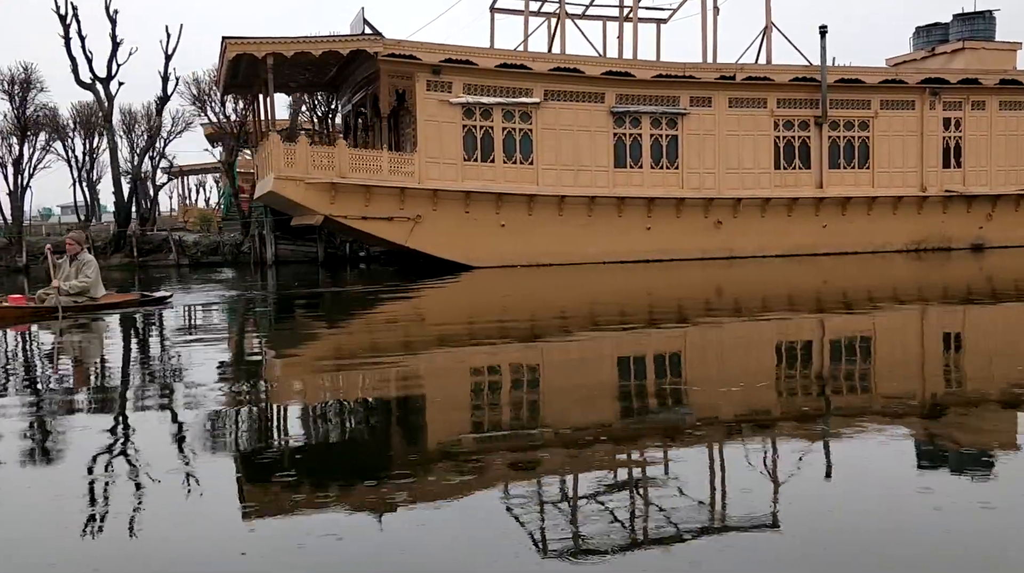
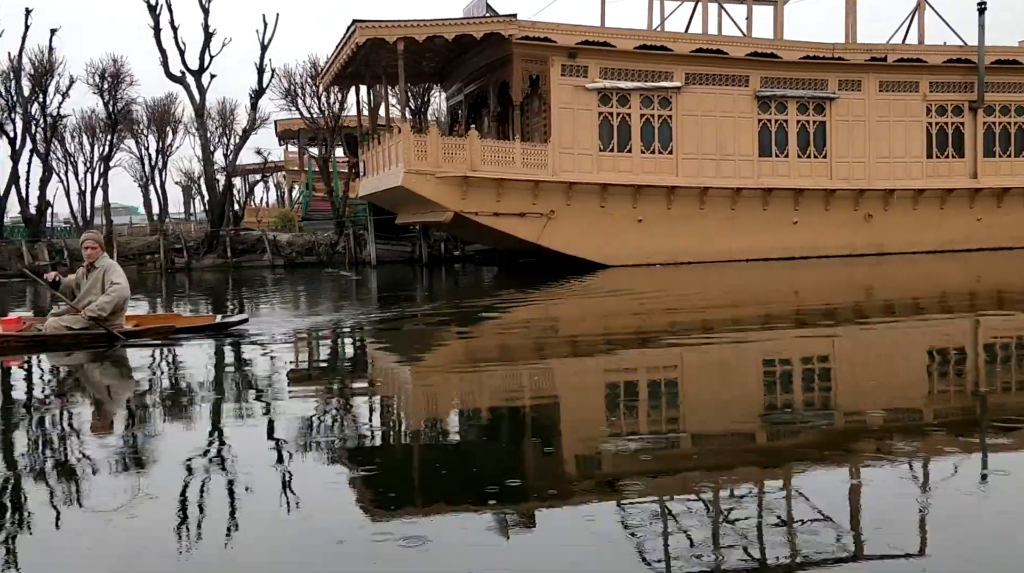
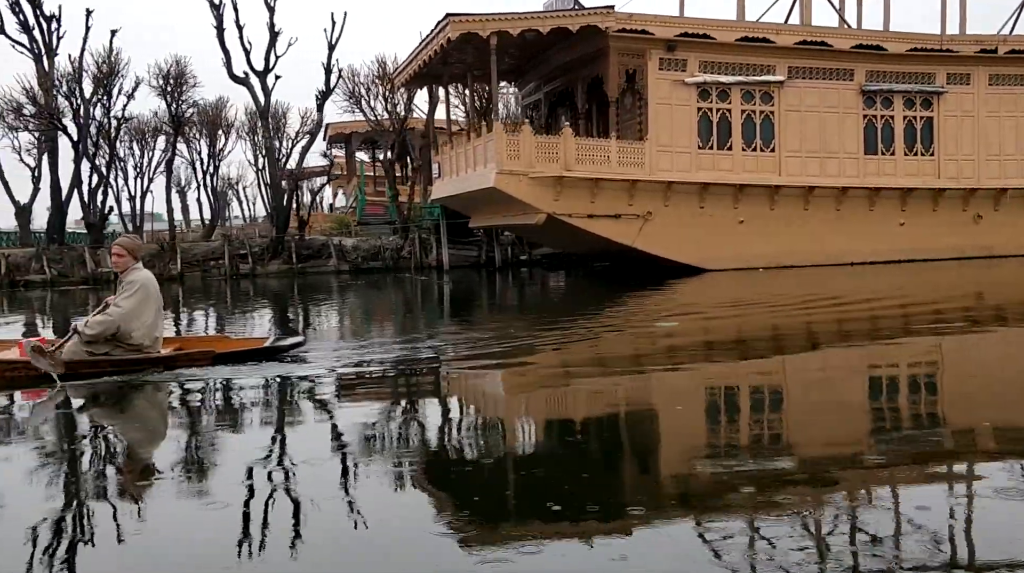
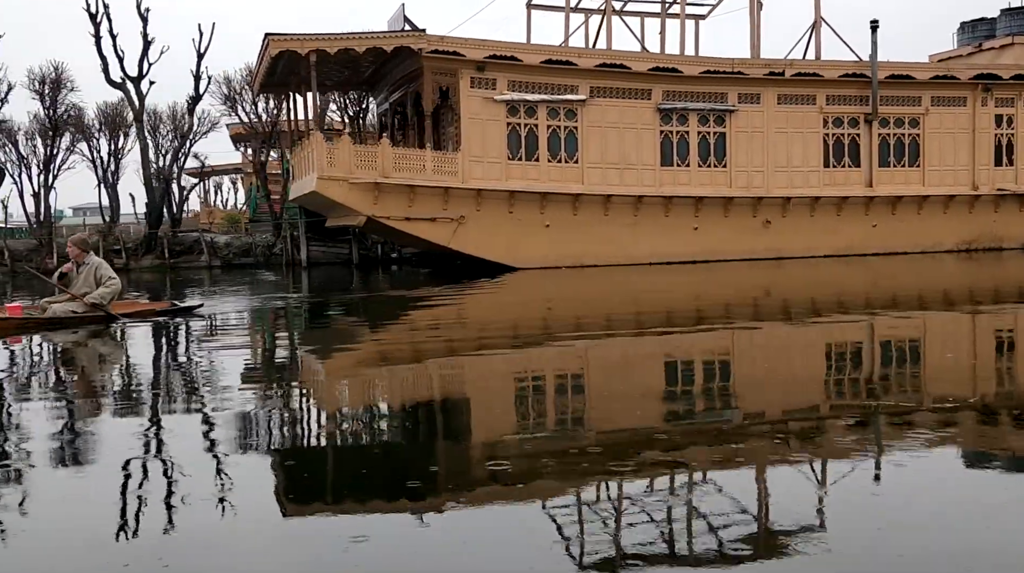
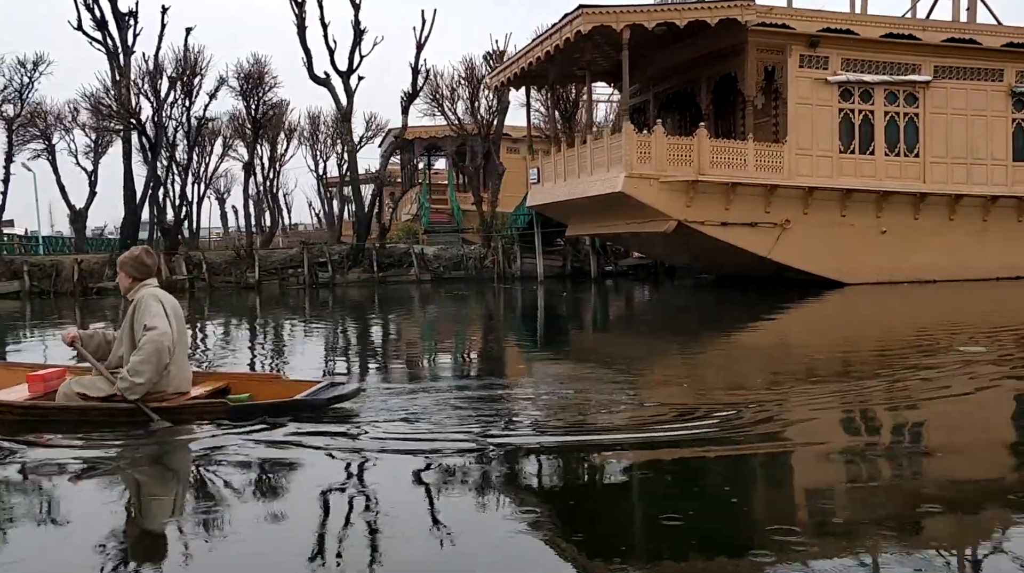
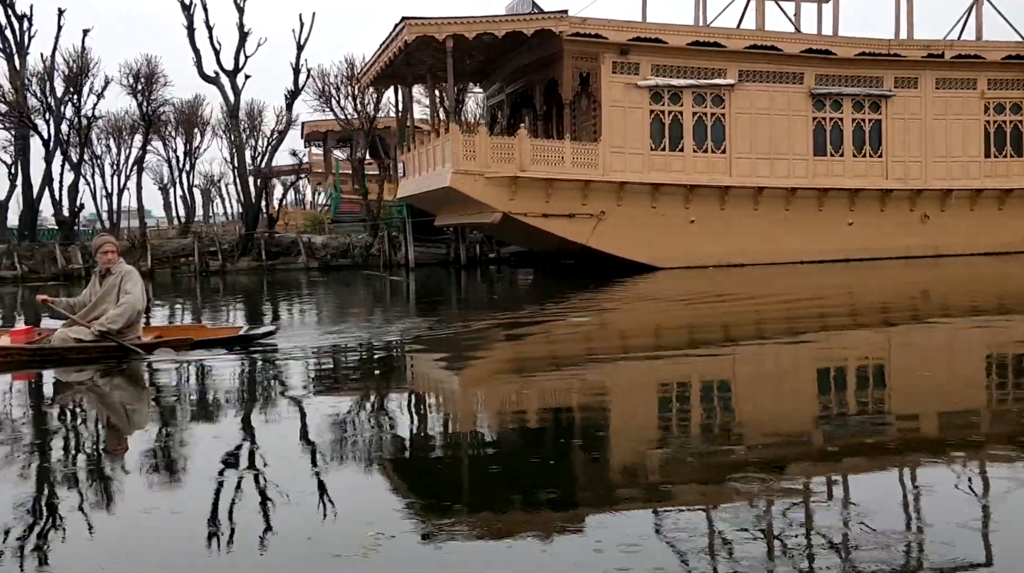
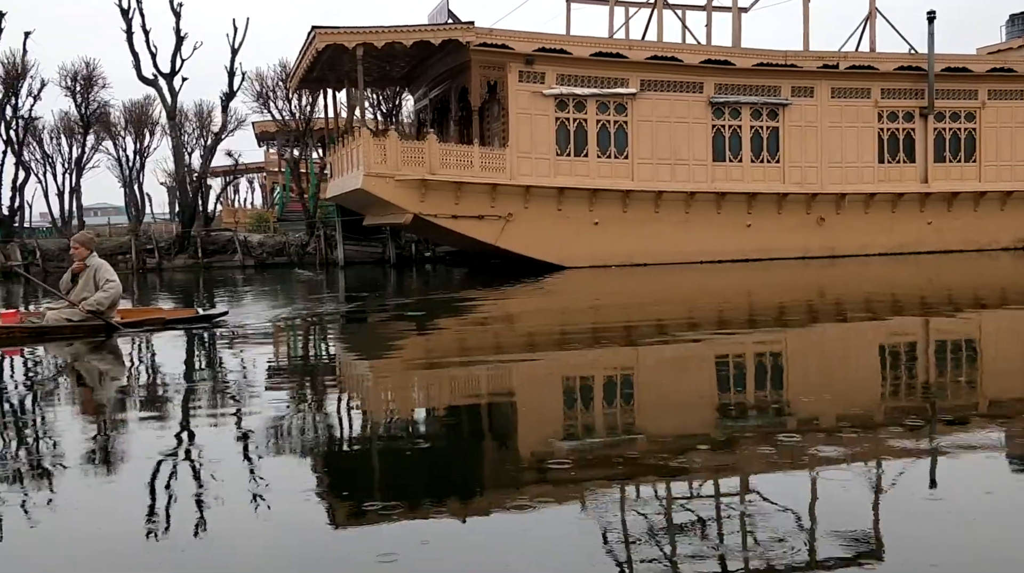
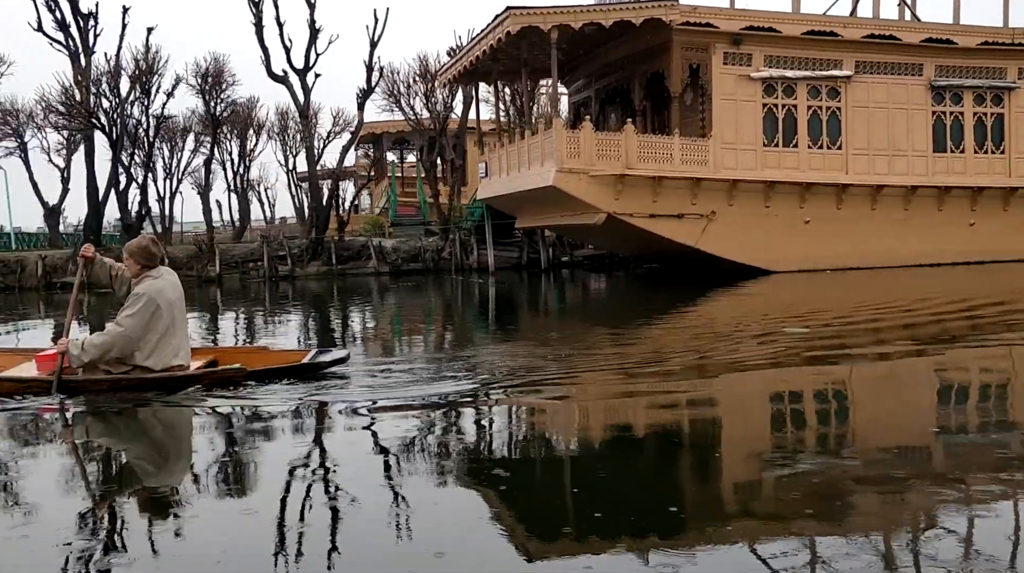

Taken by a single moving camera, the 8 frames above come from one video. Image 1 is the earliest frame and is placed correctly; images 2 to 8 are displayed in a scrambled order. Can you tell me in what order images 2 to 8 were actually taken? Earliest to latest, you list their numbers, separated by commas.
4, 7, 2, 6, 3, 8, 5
